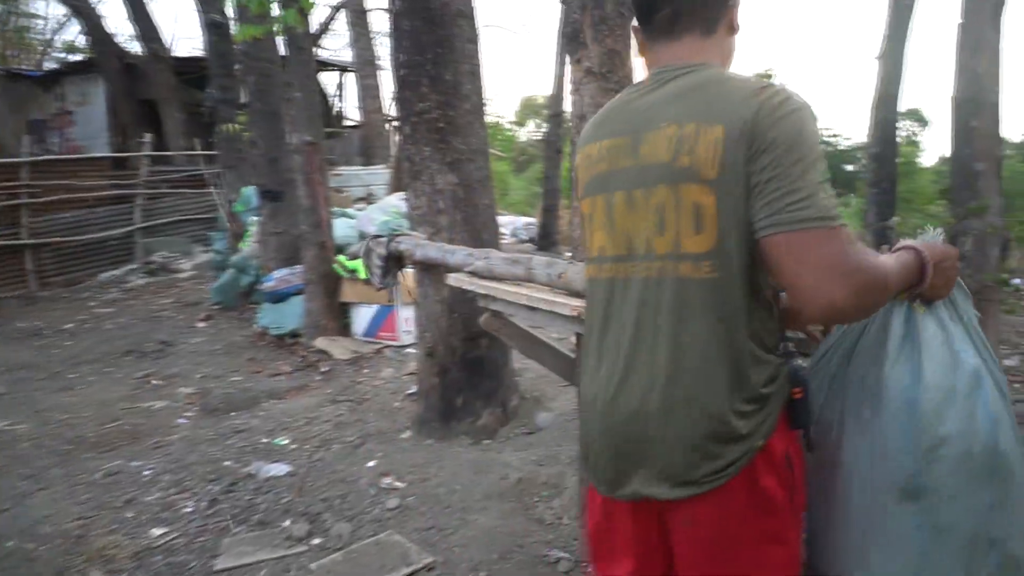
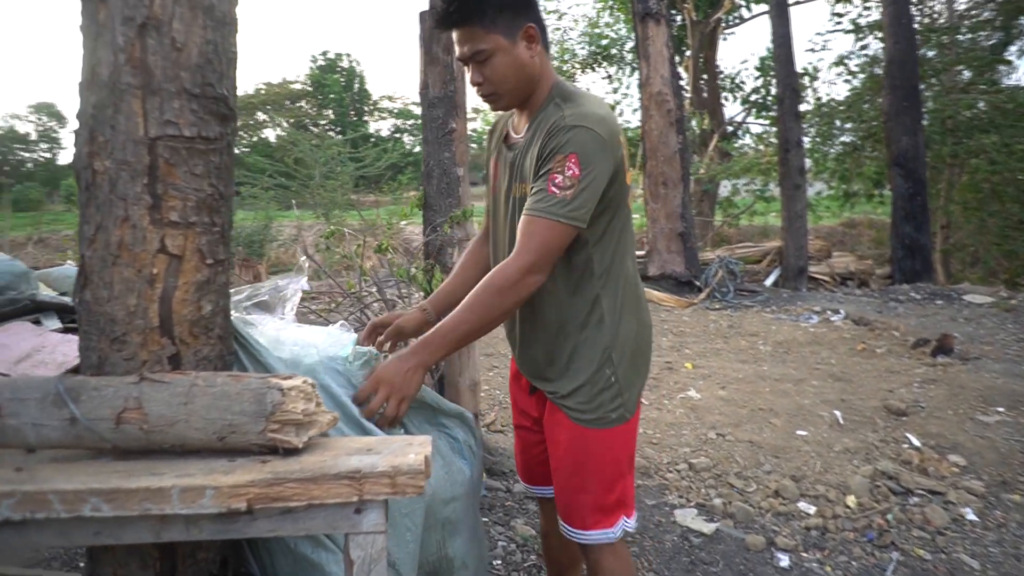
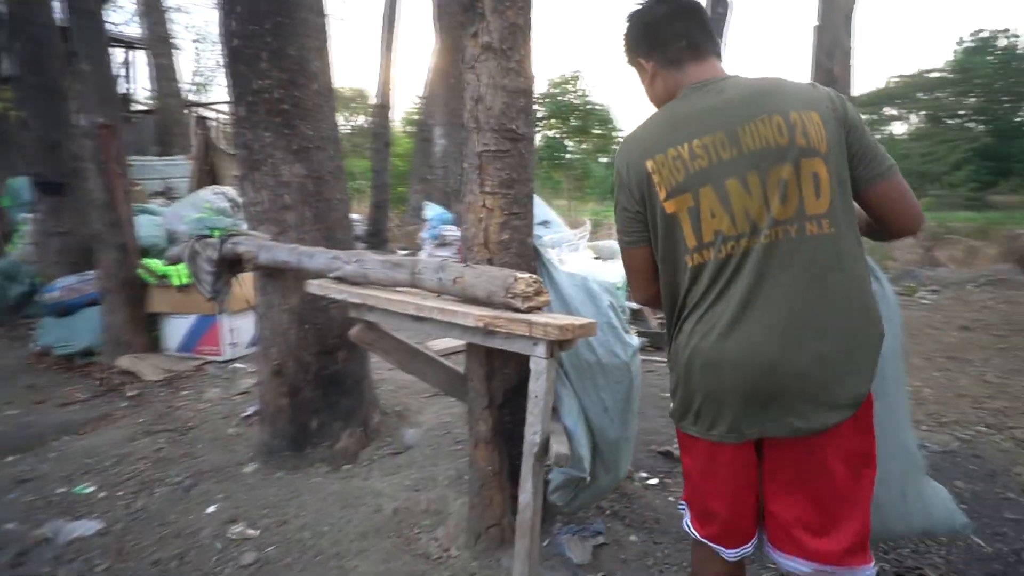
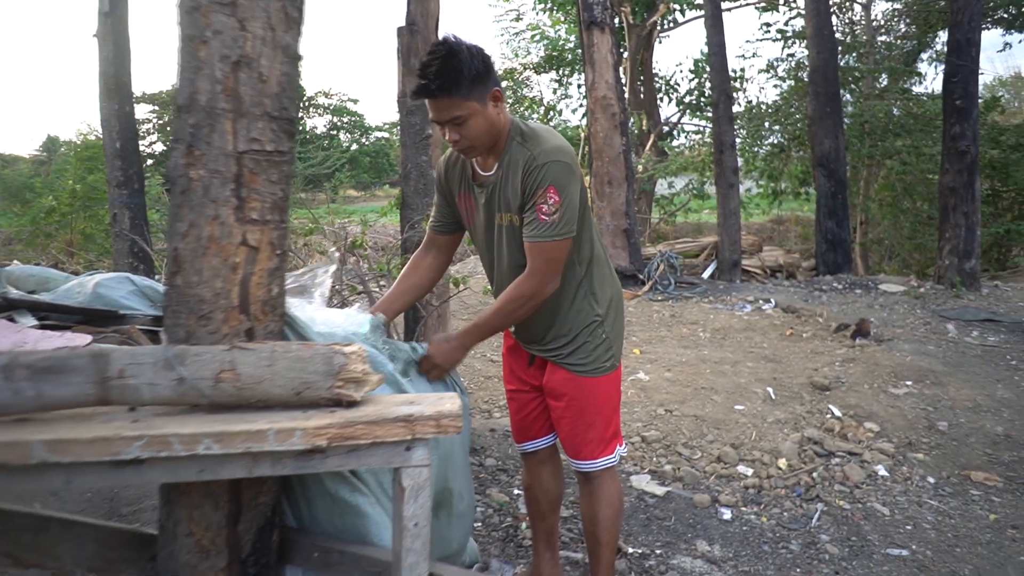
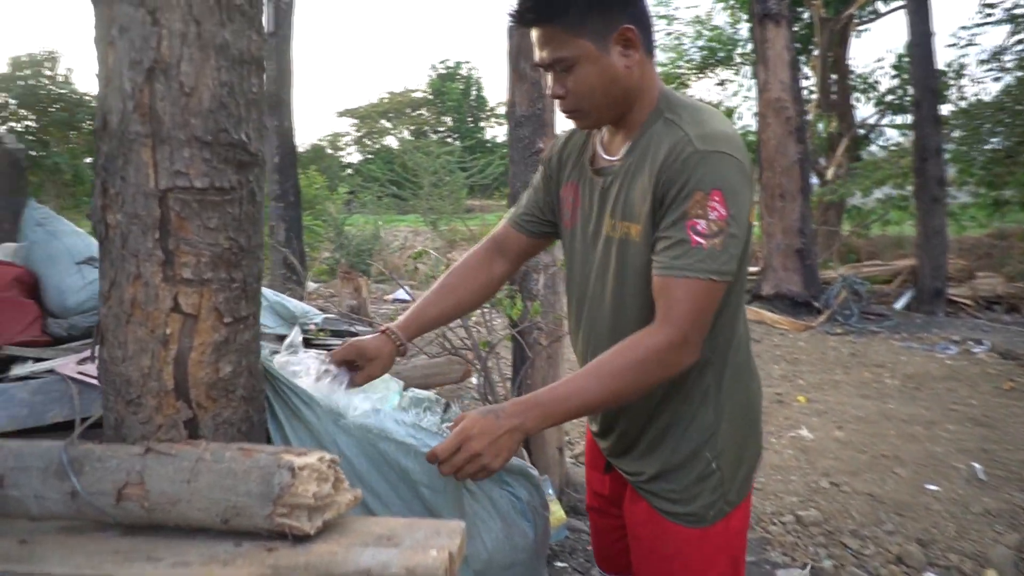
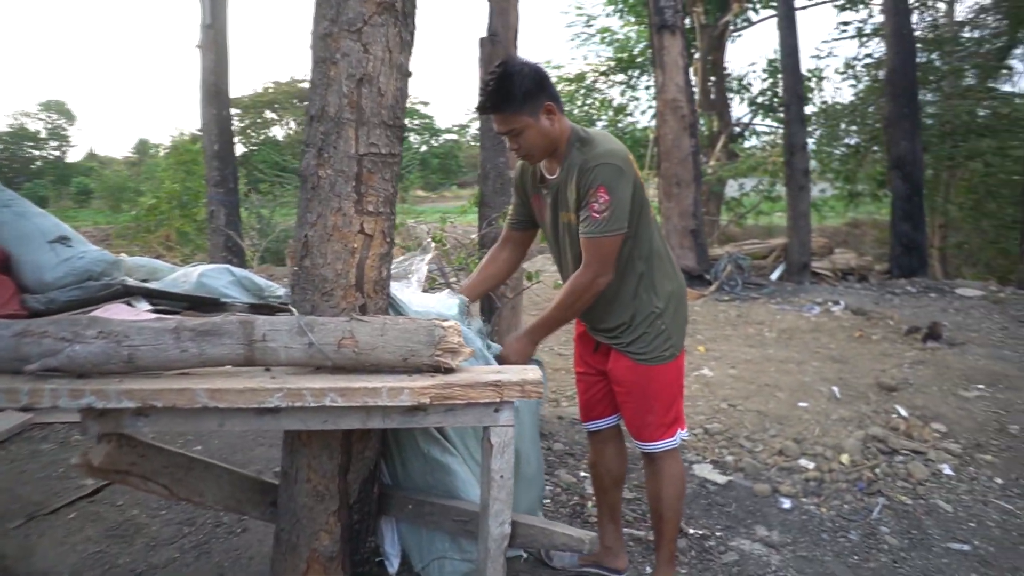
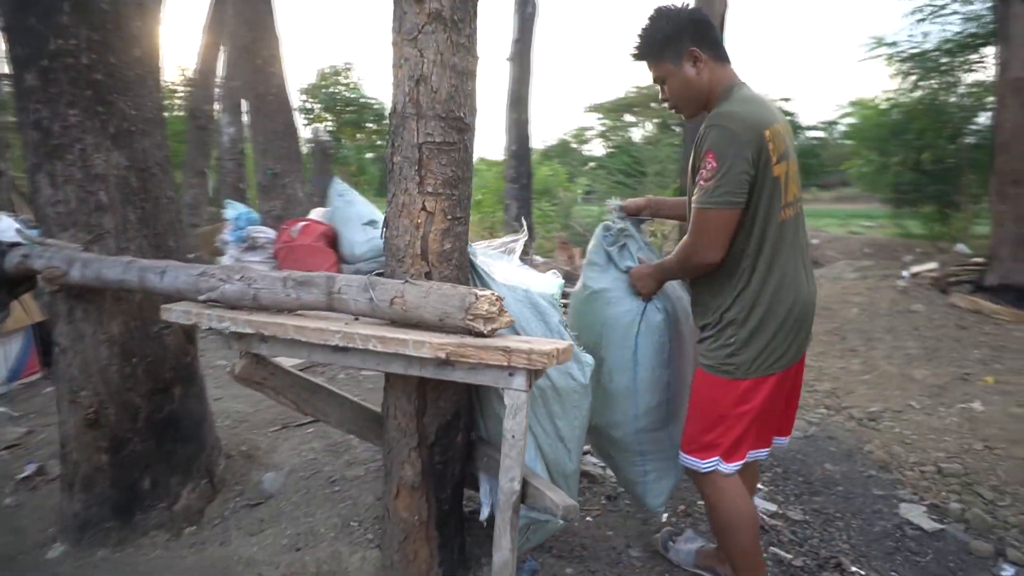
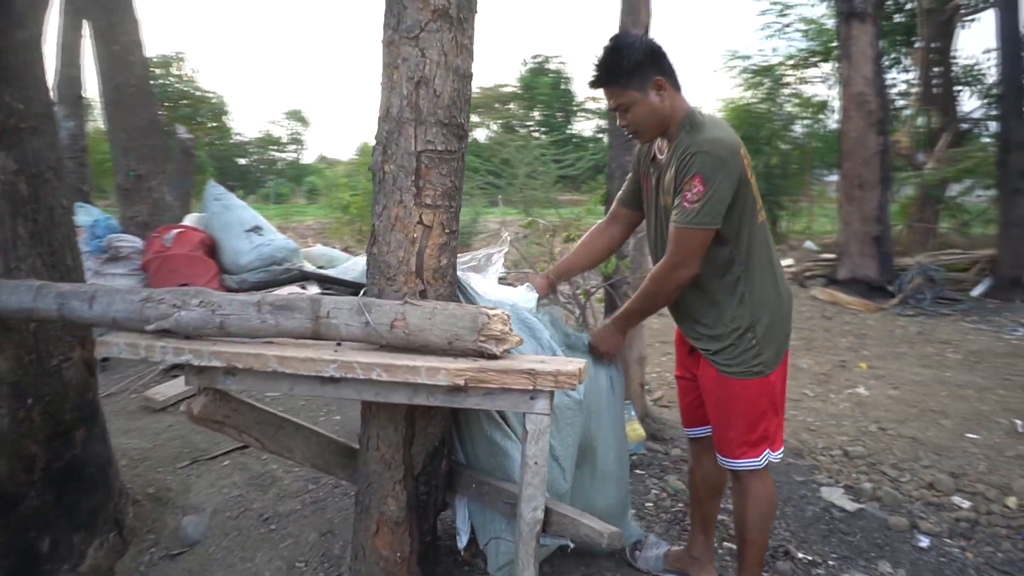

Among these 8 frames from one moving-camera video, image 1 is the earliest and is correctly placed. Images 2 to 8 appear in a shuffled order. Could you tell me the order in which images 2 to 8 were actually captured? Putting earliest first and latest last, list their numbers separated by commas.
3, 7, 8, 6, 4, 2, 5
